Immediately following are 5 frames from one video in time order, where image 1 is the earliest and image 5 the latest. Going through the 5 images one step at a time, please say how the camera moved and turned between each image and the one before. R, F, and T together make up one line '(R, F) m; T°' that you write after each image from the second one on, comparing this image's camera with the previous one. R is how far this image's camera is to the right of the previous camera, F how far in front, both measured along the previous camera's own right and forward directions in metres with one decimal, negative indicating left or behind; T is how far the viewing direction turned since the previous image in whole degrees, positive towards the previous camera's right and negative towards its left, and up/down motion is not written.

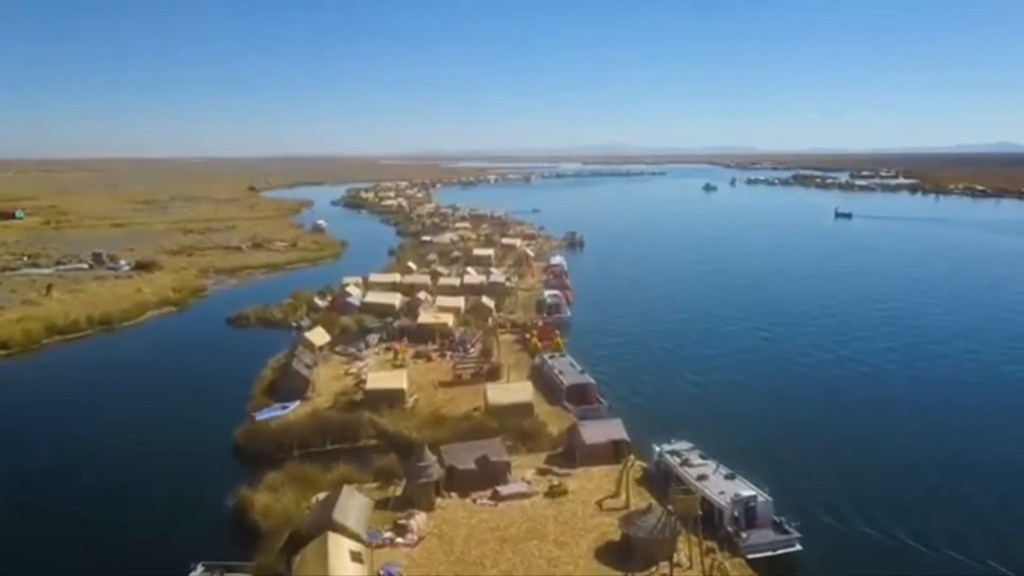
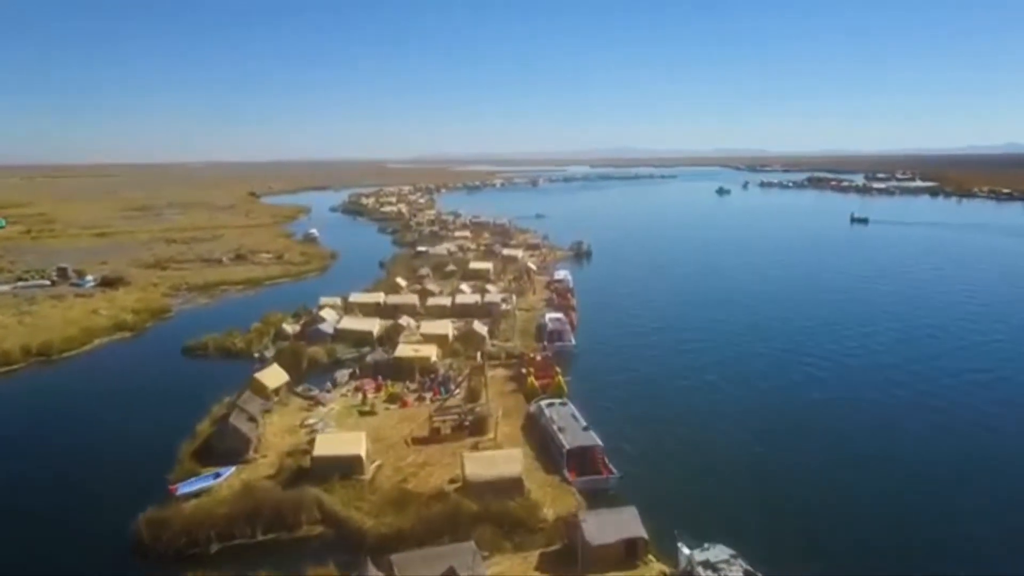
(+0.7, +6.0) m; -1°
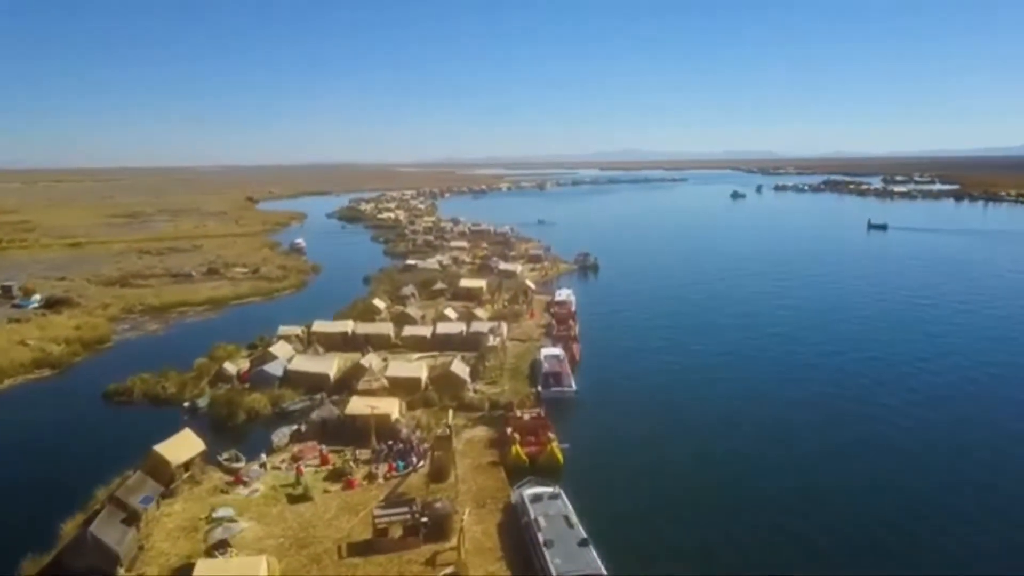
(+1.0, +7.2) m; -1°
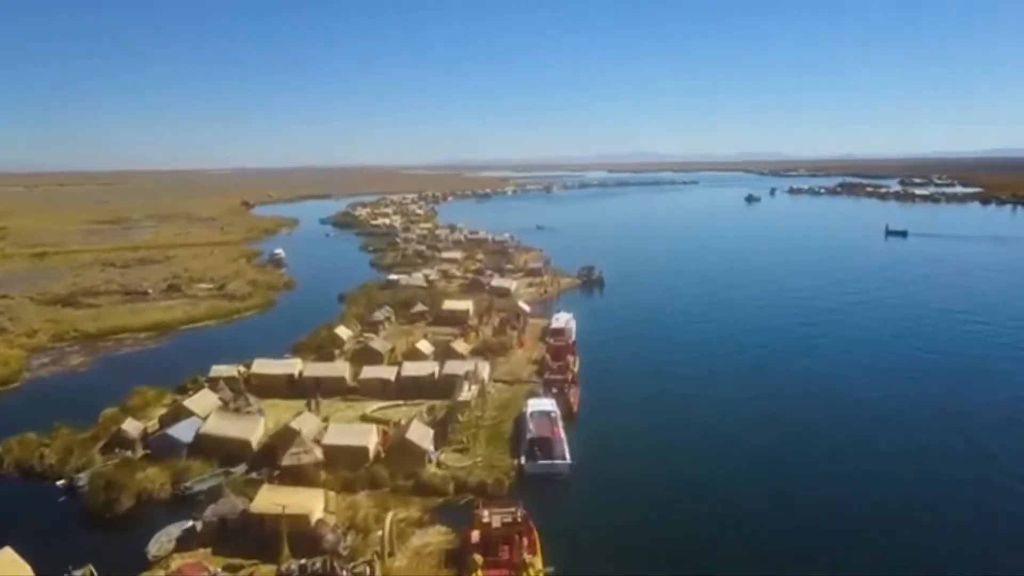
(+1.1, +7.6) m; -1°
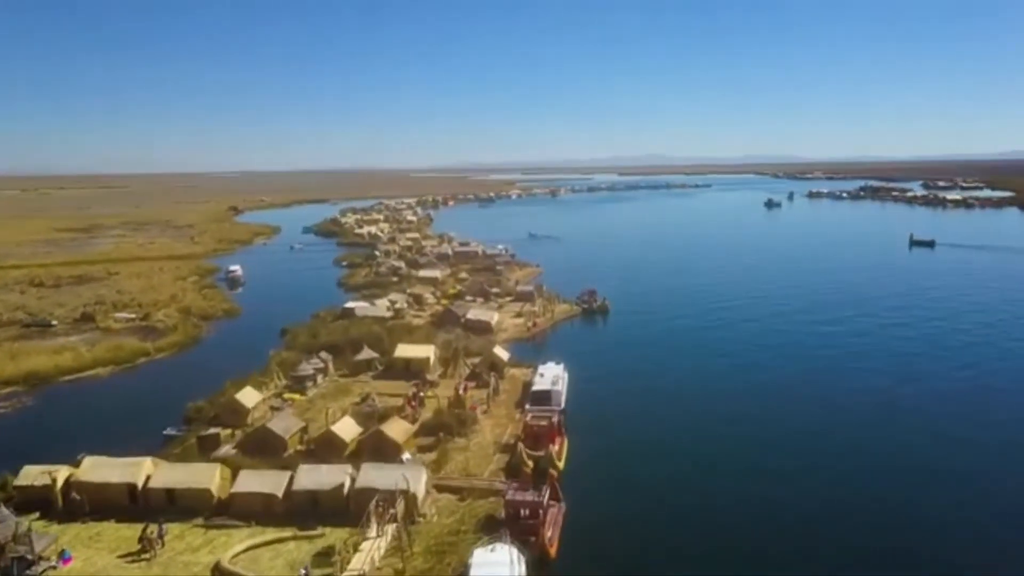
(+1.8, +11.2) m; -1°
